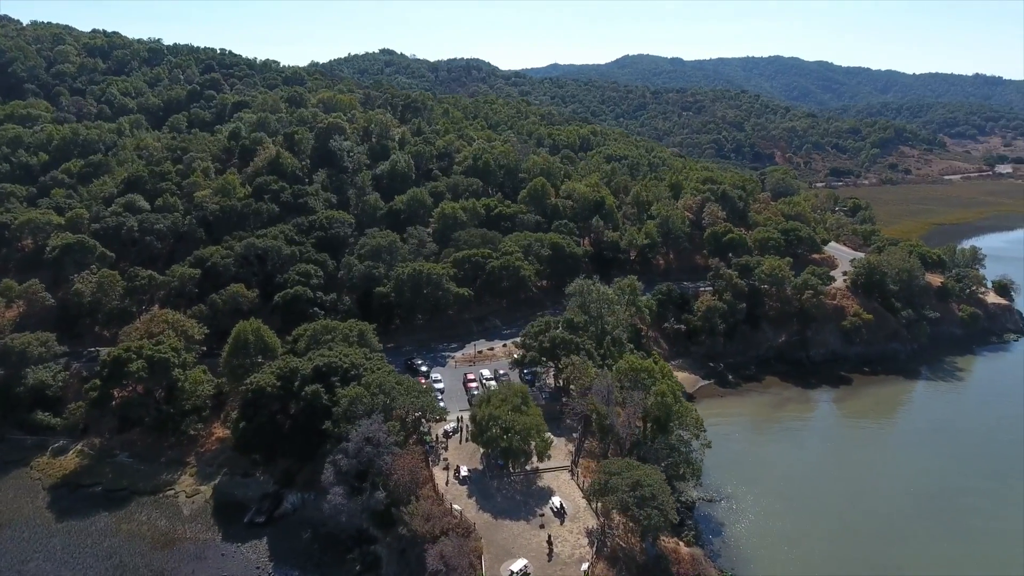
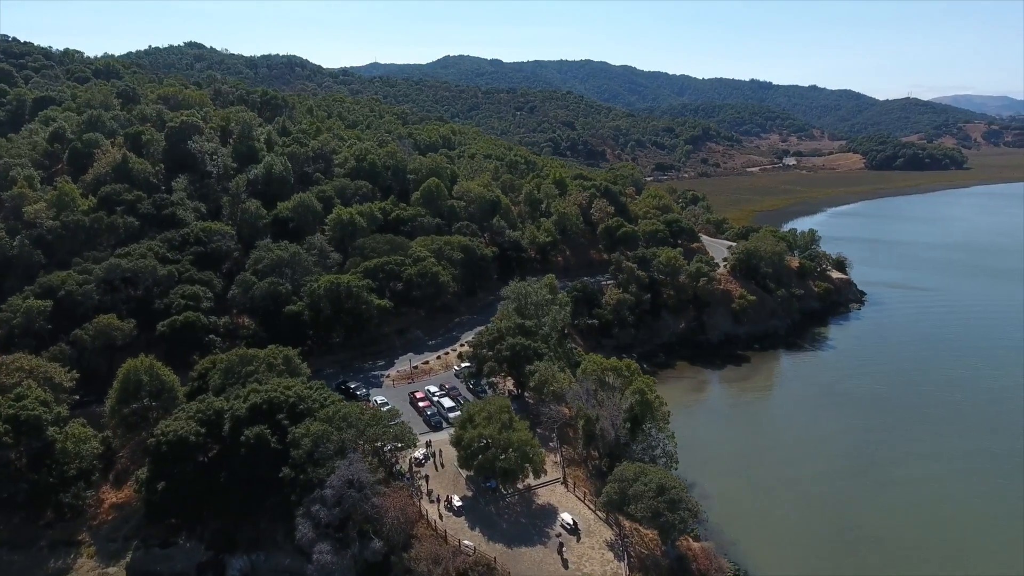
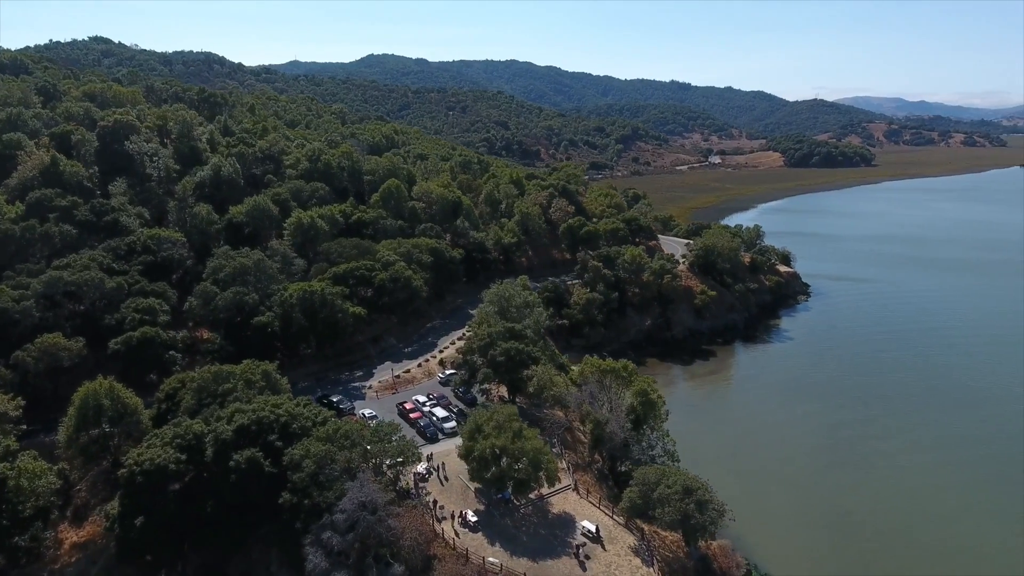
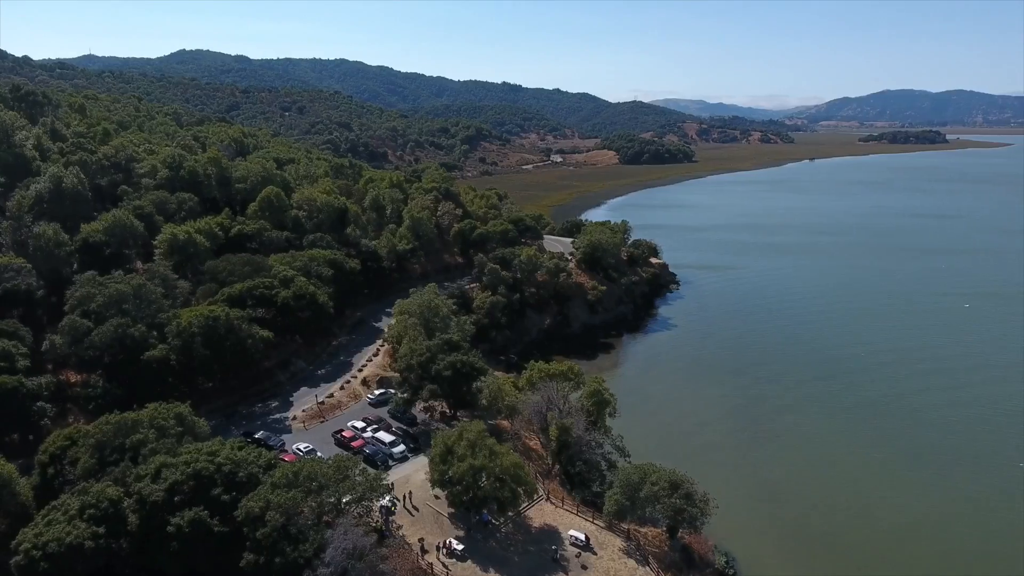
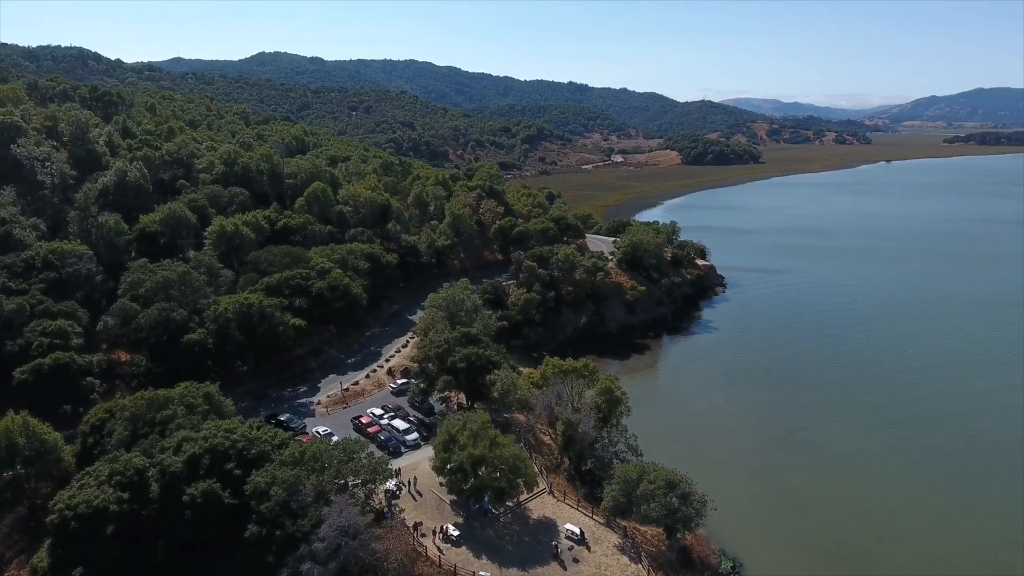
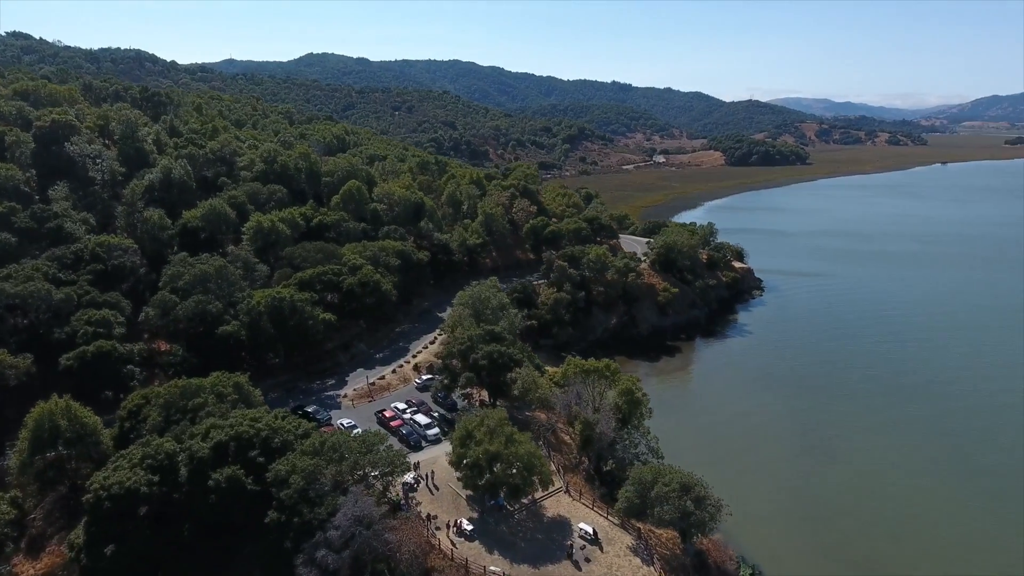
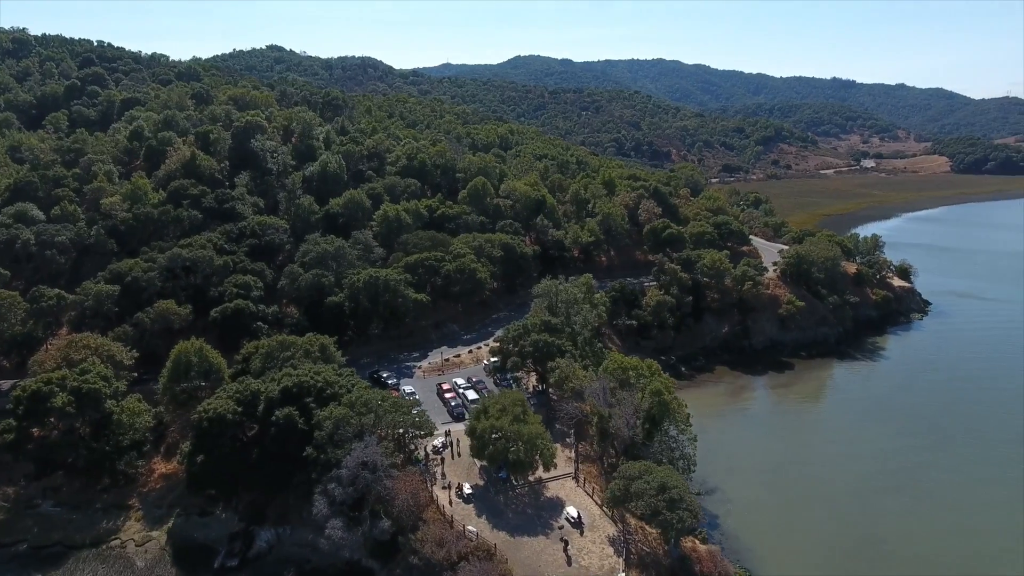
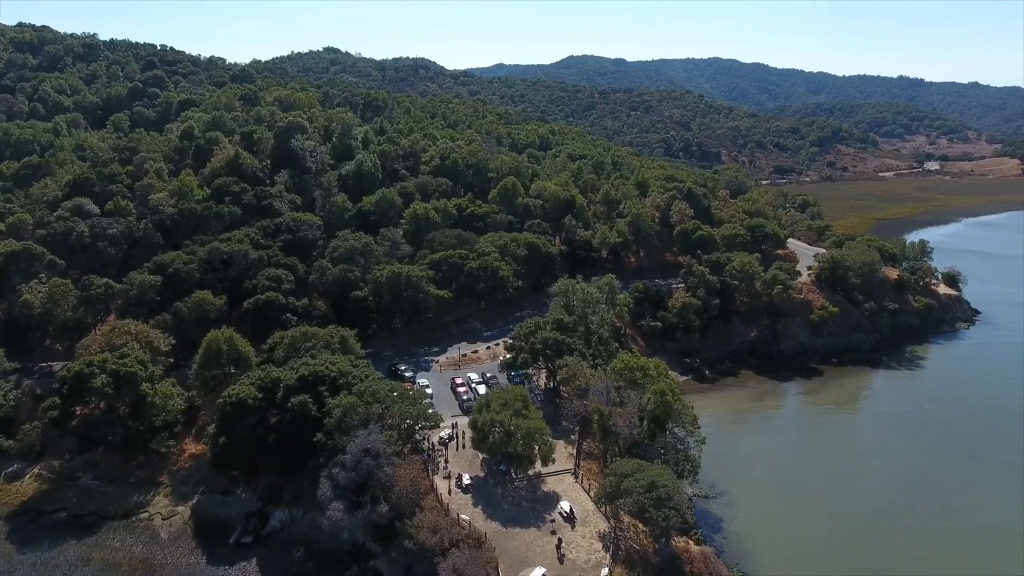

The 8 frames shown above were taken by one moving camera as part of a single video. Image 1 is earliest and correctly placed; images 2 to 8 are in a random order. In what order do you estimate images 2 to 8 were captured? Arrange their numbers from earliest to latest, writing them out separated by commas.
8, 7, 2, 3, 6, 5, 4
